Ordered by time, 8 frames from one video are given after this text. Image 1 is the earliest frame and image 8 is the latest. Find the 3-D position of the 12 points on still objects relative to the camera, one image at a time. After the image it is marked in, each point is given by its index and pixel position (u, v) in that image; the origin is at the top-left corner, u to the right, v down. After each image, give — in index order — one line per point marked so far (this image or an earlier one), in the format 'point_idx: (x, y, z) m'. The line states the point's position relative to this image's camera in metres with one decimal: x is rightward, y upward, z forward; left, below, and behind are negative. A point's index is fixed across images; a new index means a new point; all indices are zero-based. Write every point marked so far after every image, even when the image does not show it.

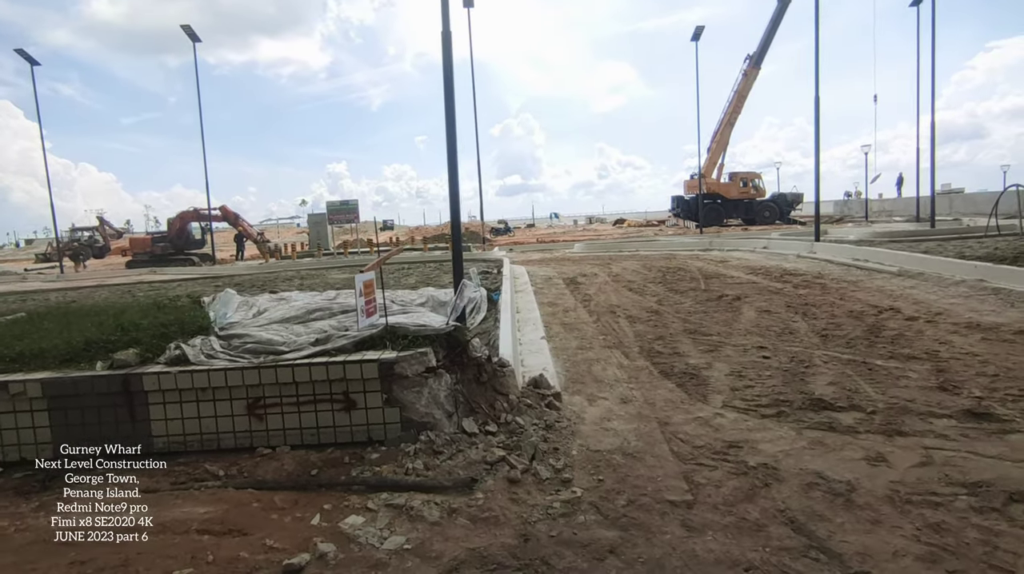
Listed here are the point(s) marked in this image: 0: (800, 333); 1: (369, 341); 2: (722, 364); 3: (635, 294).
0: (+3.4, -0.6, +7.4) m
1: (-1.2, -0.4, +5.0) m
2: (+2.1, -0.8, +6.4) m
3: (+2.1, -0.1, +10.7) m
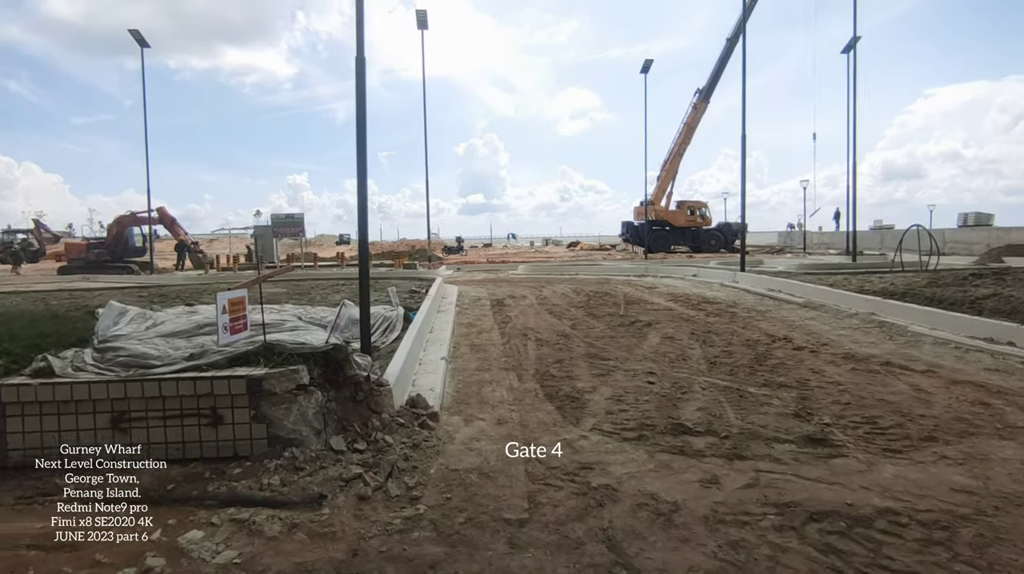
0: (+2.2, -0.9, +7.7) m
1: (-2.2, -0.6, +5.1) m
2: (+1.0, -1.1, +6.6) m
3: (+0.7, -0.6, +11.0) m
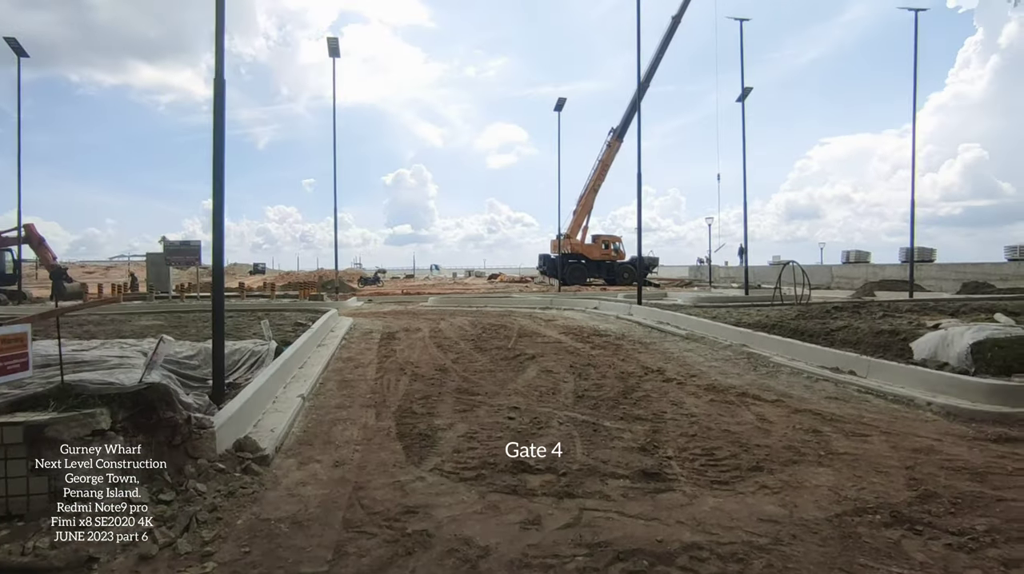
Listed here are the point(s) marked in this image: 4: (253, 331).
0: (+0.6, -1.3, +7.7) m
1: (-3.5, -0.8, +4.6) m
2: (-0.5, -1.4, +6.4) m
3: (-1.3, -1.1, +10.7) m
4: (-4.9, -0.8, +11.6) m
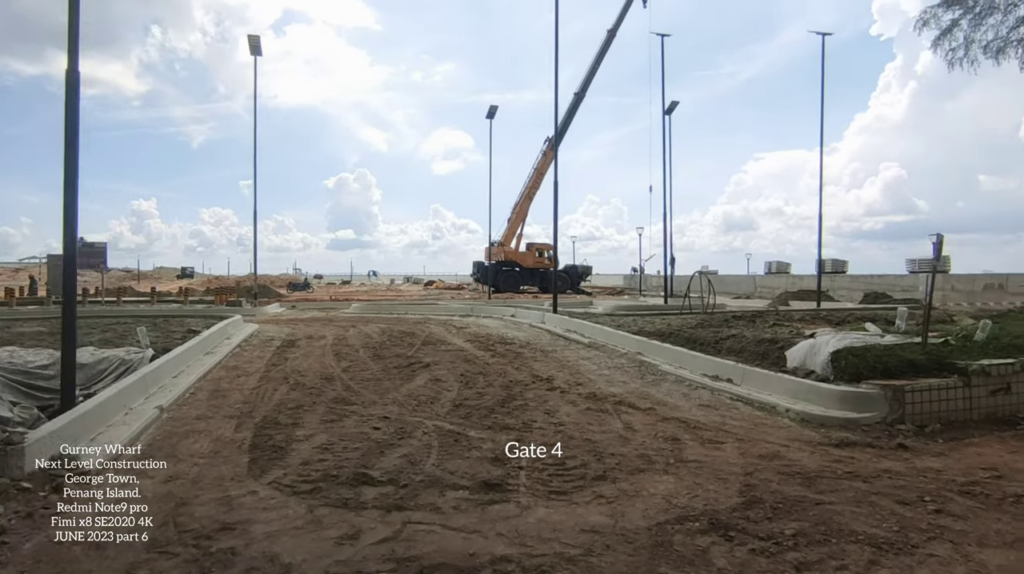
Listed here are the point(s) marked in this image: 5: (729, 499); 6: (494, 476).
0: (-0.9, -1.4, +7.6) m
1: (-4.7, -0.9, +4.1) m
2: (-1.9, -1.5, +6.2) m
3: (-3.0, -1.2, +10.5) m
4: (-6.7, -0.9, +11.0) m
5: (+1.7, -1.6, +4.8) m
6: (-0.1, -1.6, +5.1) m
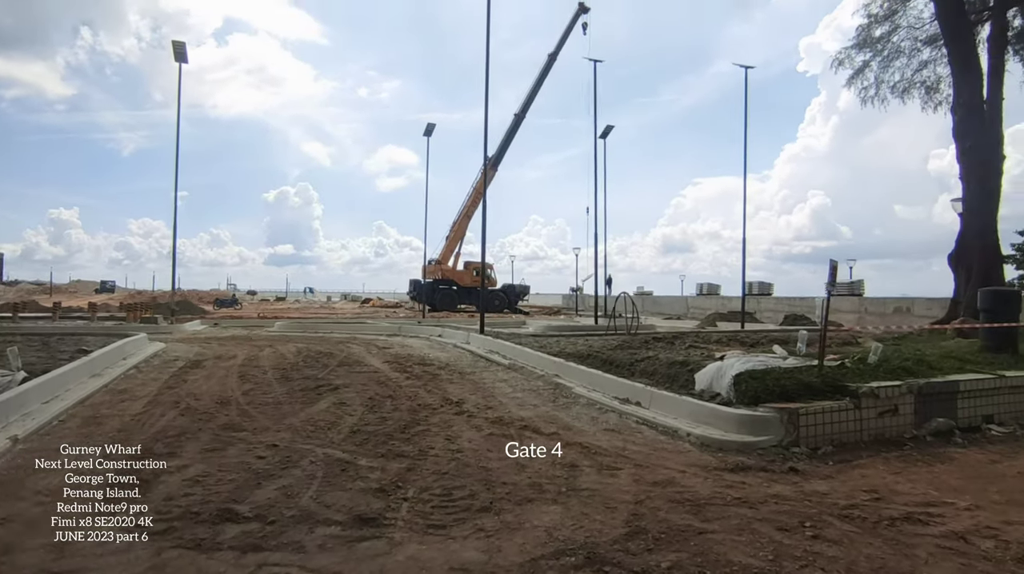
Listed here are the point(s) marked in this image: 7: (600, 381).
0: (-2.1, -1.7, +7.2) m
1: (-5.6, -0.9, +3.5) m
2: (-2.9, -1.7, +5.8) m
3: (-4.4, -1.5, +9.9) m
4: (-8.1, -1.2, +10.2) m
5: (+0.8, -1.8, +4.7) m
6: (-1.1, -1.8, +4.9) m
7: (+1.3, -1.4, +9.4) m
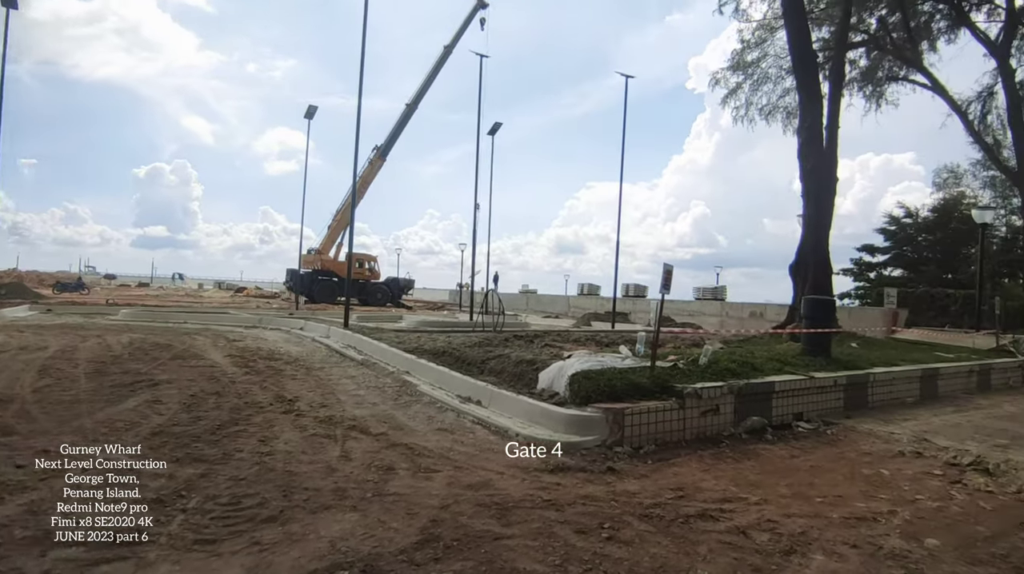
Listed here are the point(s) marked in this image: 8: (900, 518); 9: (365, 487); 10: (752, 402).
0: (-4.0, -1.5, +6.5) m
1: (-6.8, -0.7, +2.2) m
2: (-4.6, -1.5, +4.9) m
3: (-6.8, -1.3, +8.7) m
4: (-10.4, -0.8, +8.4) m
5: (-0.8, -1.8, +4.4) m
6: (-2.6, -1.7, +4.3) m
7: (-1.0, -1.4, +9.2) m
8: (+3.5, -2.1, +5.5) m
9: (-1.3, -1.7, +5.4) m
10: (+3.1, -1.5, +8.0) m
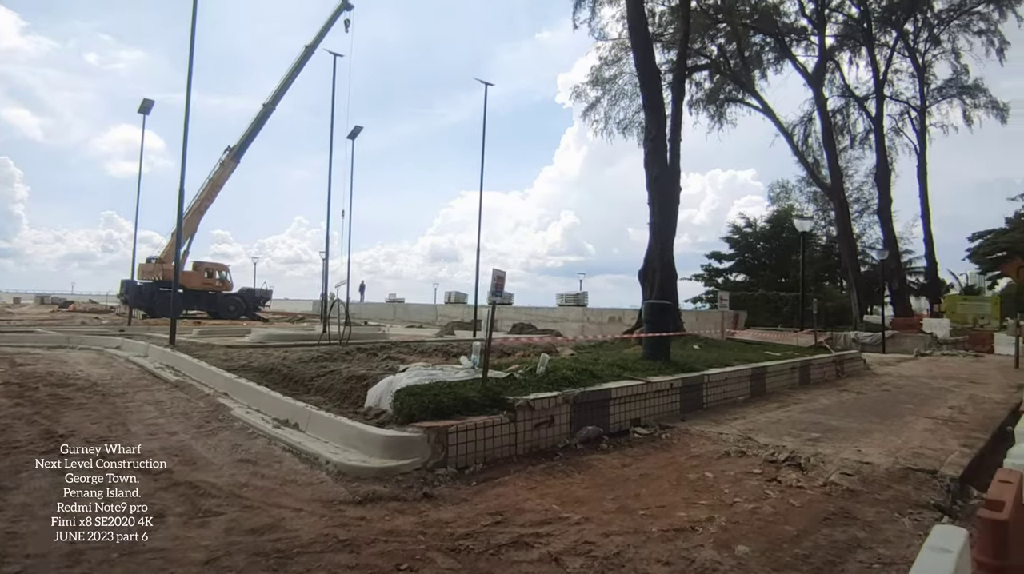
0: (-5.7, -1.7, +5.0) m
1: (-7.6, -0.8, +0.2) m
2: (-6.0, -1.6, +3.3) m
3: (-8.9, -1.5, +6.6) m
4: (-12.4, -1.0, +5.6) m
5: (-2.1, -1.9, +3.6) m
6: (-3.9, -1.7, +3.1) m
7: (-3.3, -1.5, +8.2) m
8: (+1.8, -2.1, +5.5) m
9: (-2.8, -1.8, +4.4) m
10: (+1.0, -1.6, +7.9) m
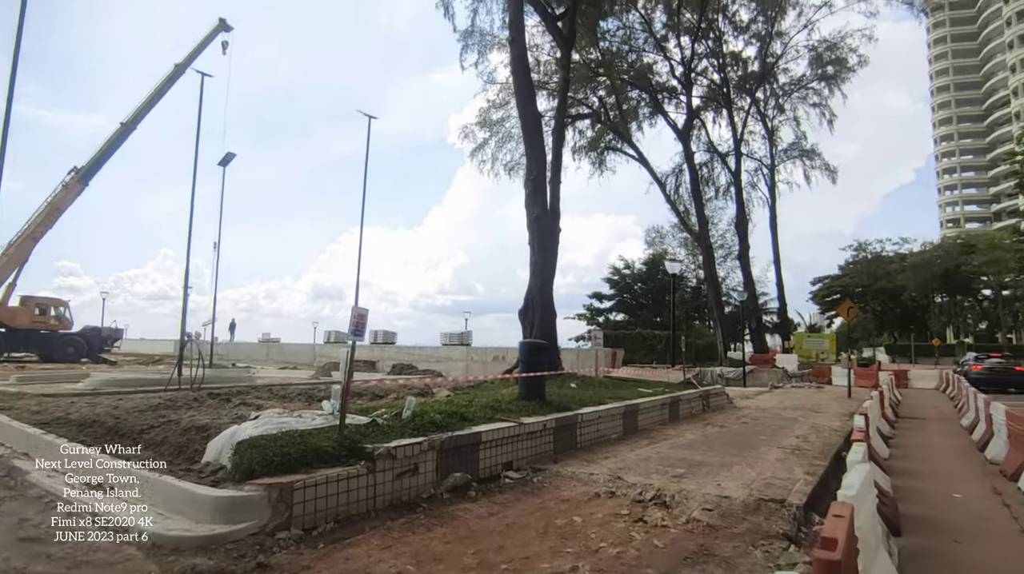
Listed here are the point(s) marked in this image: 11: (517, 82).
0: (-6.7, -1.9, +3.4) m
1: (-7.8, -0.7, -1.5) m
2: (-6.7, -1.7, +1.7) m
3: (-10.1, -1.8, +4.5) m
4: (-13.4, -1.2, +2.9) m
5: (-3.0, -2.0, +2.6) m
6: (-4.7, -1.9, +1.9) m
7: (-4.9, -2.0, +7.1) m
8: (+0.6, -2.4, +5.2) m
9: (-3.8, -2.0, +3.3) m
10: (-0.7, -2.0, +7.5) m
11: (+0.1, +5.4, +16.3) m
